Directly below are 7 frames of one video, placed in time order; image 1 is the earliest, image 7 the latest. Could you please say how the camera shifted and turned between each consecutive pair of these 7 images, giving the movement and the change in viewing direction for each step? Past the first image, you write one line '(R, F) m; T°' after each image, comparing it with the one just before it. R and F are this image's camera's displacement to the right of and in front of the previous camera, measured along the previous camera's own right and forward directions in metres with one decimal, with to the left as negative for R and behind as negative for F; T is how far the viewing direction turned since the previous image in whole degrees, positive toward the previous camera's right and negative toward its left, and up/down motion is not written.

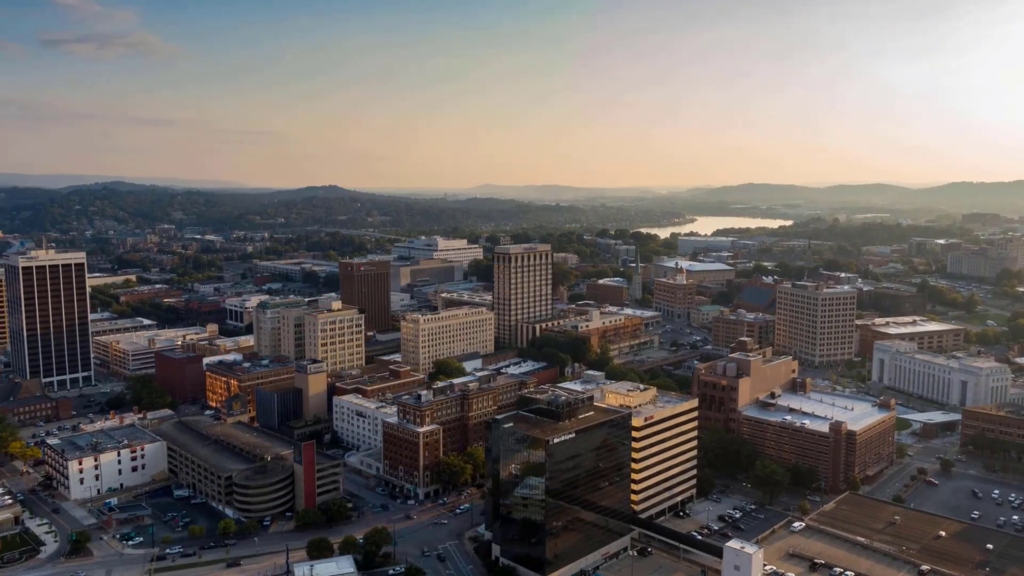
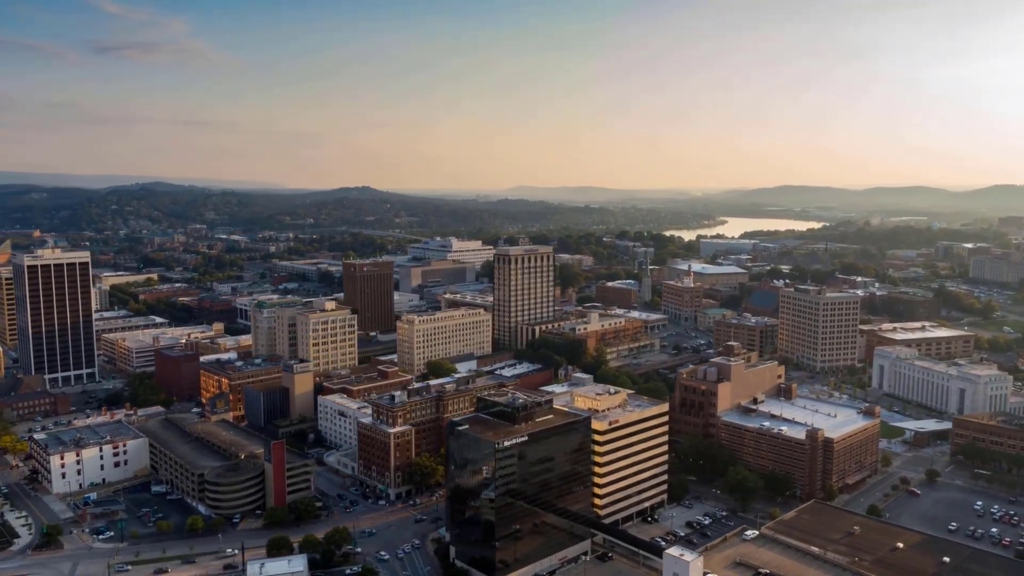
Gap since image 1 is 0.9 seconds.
(+3.4, +0.1) m; -2°
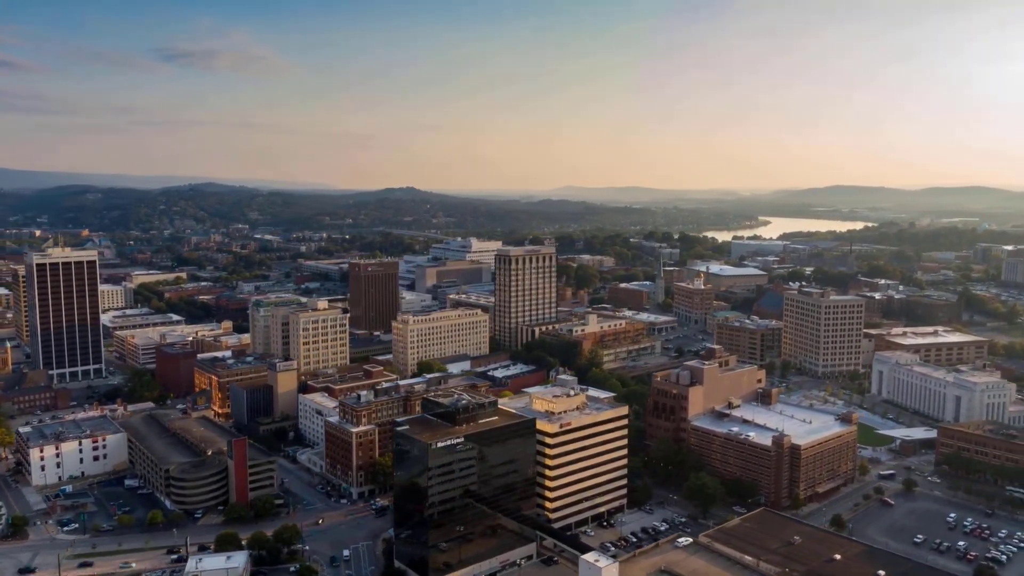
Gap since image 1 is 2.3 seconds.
(+4.6, +0.3) m; -3°
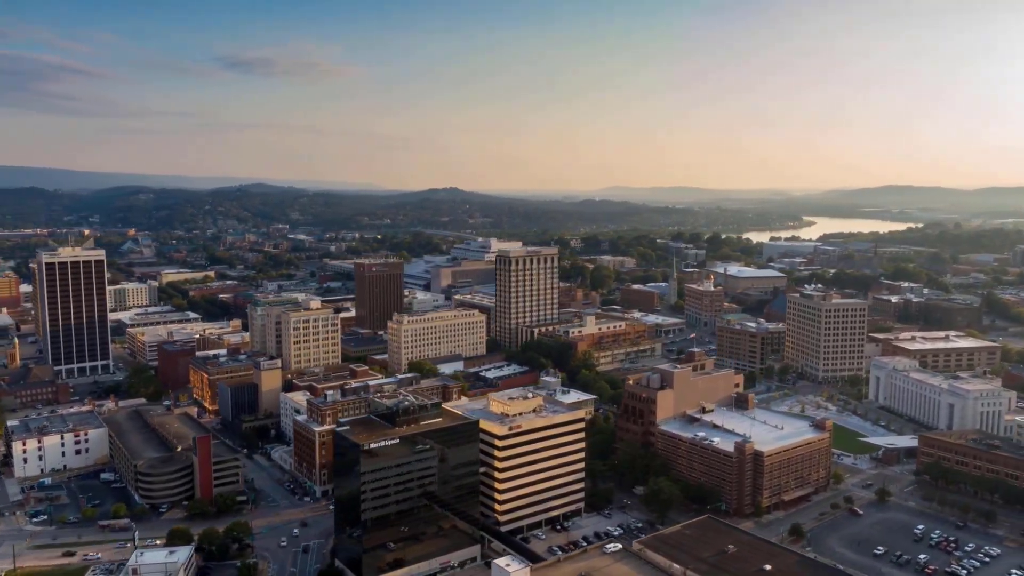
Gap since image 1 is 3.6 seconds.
(+4.6, +0.3) m; -3°
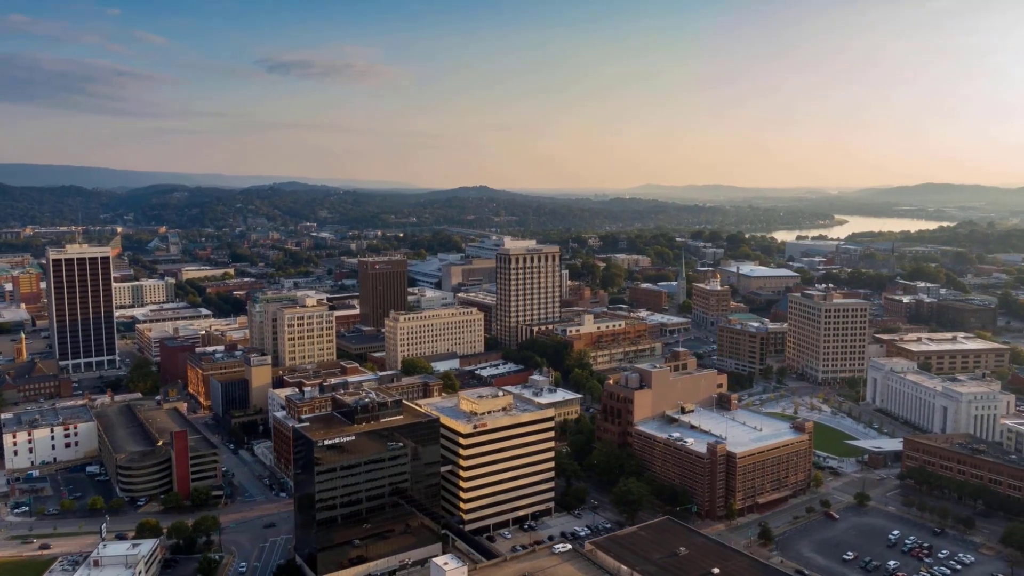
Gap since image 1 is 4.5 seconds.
(+3.2, +0.2) m; -2°
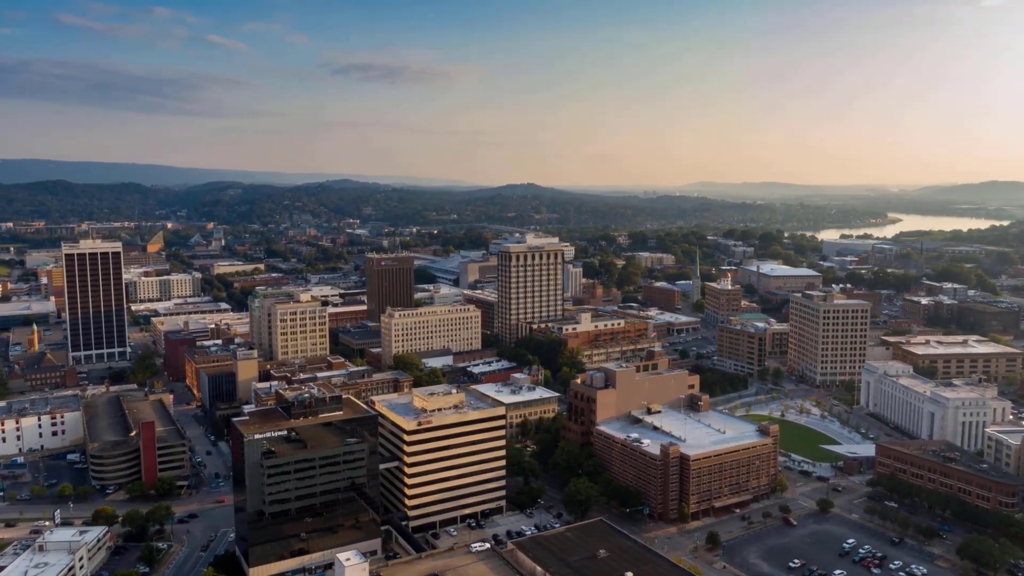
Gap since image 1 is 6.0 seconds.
(+5.0, +0.3) m; -4°
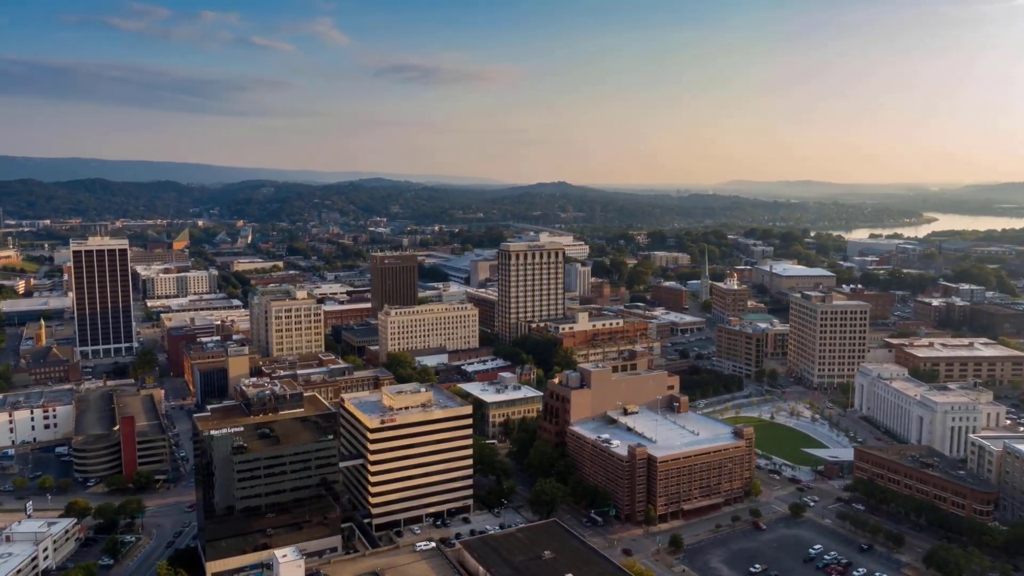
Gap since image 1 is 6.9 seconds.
(+3.3, +0.2) m; -2°
